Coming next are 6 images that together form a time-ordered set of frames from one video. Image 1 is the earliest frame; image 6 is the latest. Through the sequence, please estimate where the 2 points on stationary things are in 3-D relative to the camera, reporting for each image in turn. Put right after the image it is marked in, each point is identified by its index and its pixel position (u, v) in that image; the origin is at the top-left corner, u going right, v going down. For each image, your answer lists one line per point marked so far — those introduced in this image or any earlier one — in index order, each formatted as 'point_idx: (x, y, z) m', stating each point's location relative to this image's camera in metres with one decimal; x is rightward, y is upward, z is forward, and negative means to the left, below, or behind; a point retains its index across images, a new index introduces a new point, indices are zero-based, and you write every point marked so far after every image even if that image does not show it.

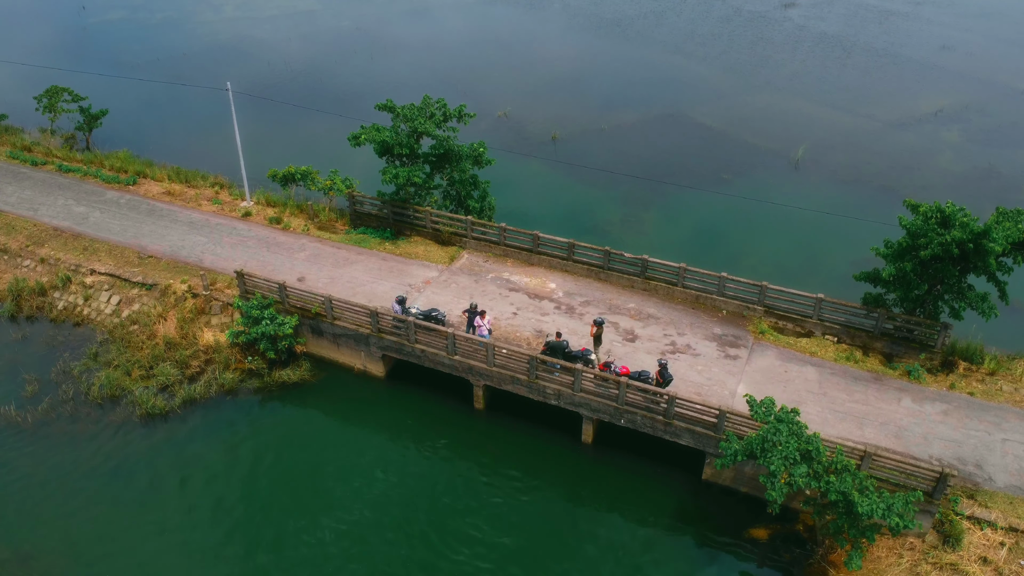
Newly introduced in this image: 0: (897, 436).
0: (+11.7, -4.6, +19.6) m
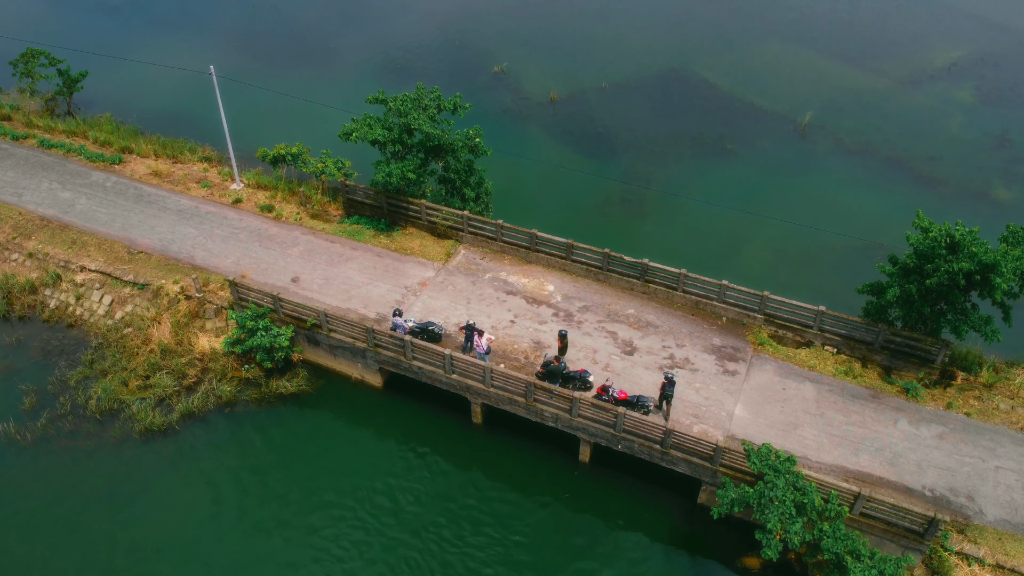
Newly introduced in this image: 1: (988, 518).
0: (+11.6, -5.5, +19.7) m
1: (+13.6, -6.6, +18.3) m
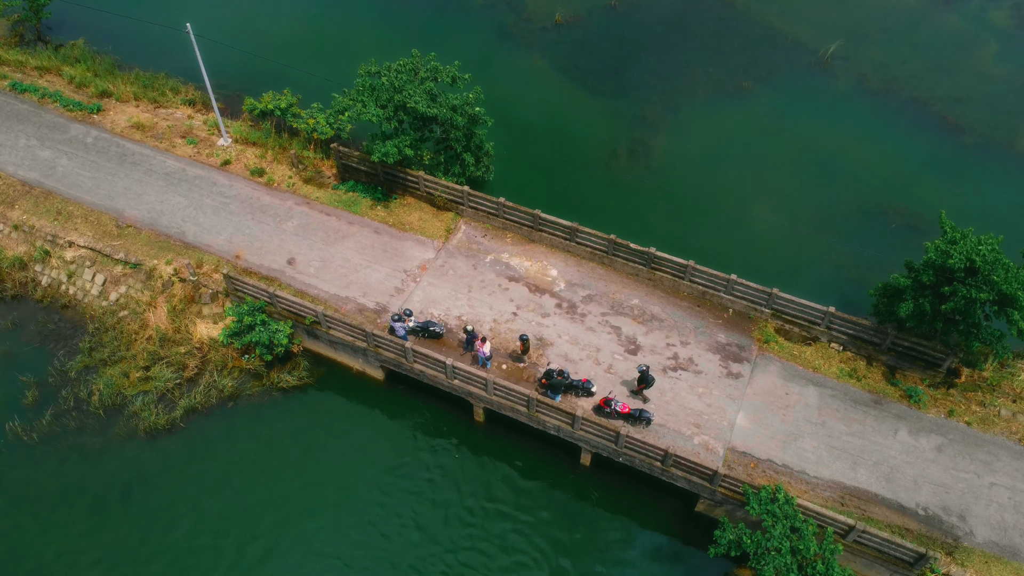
0: (+11.7, -6.0, +20.0) m
1: (+13.6, -7.4, +18.8) m
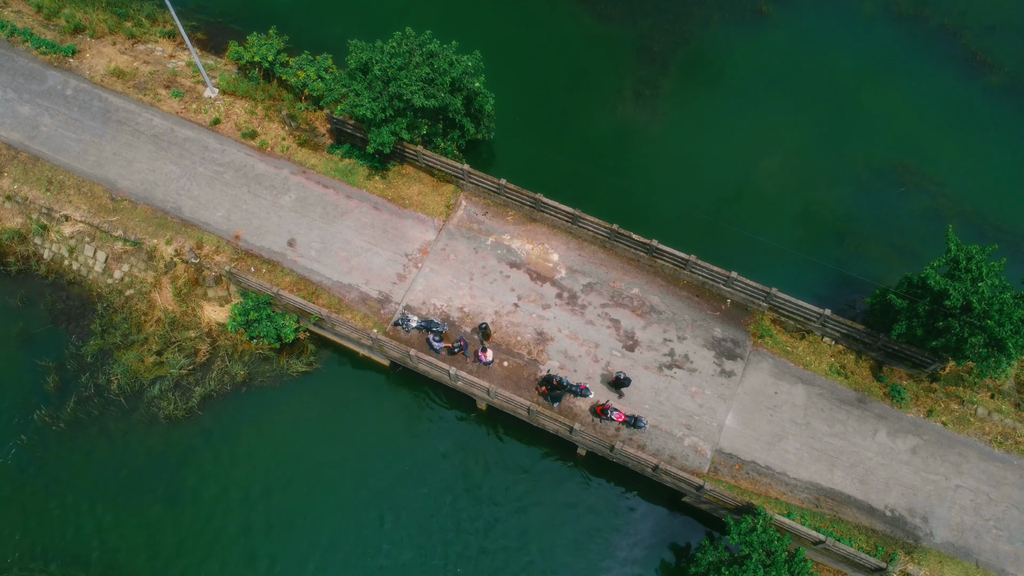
0: (+11.7, -6.5, +21.6) m
1: (+13.7, -8.1, +20.7) m
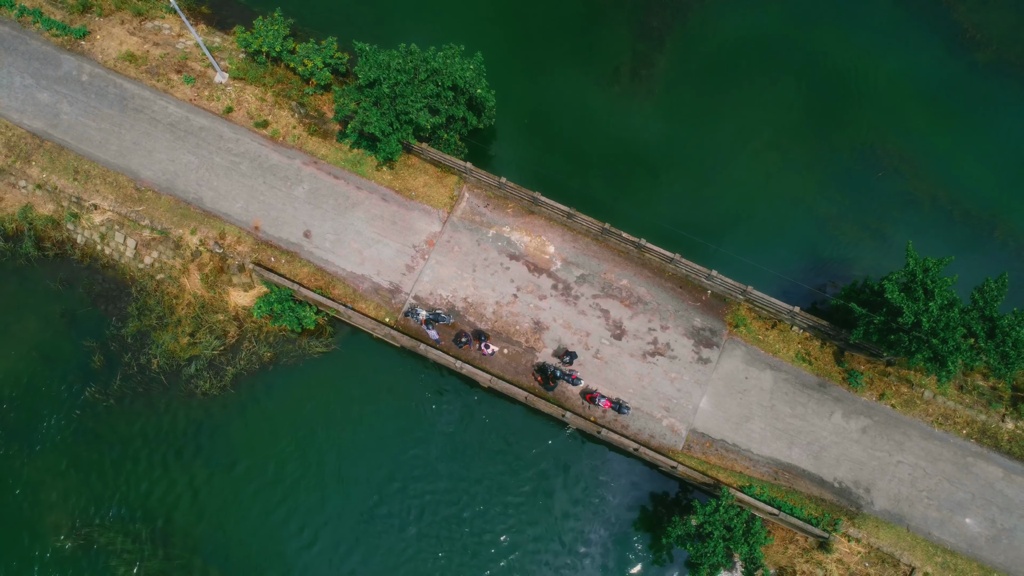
0: (+11.7, -6.5, +24.8) m
1: (+13.6, -8.3, +24.1) m
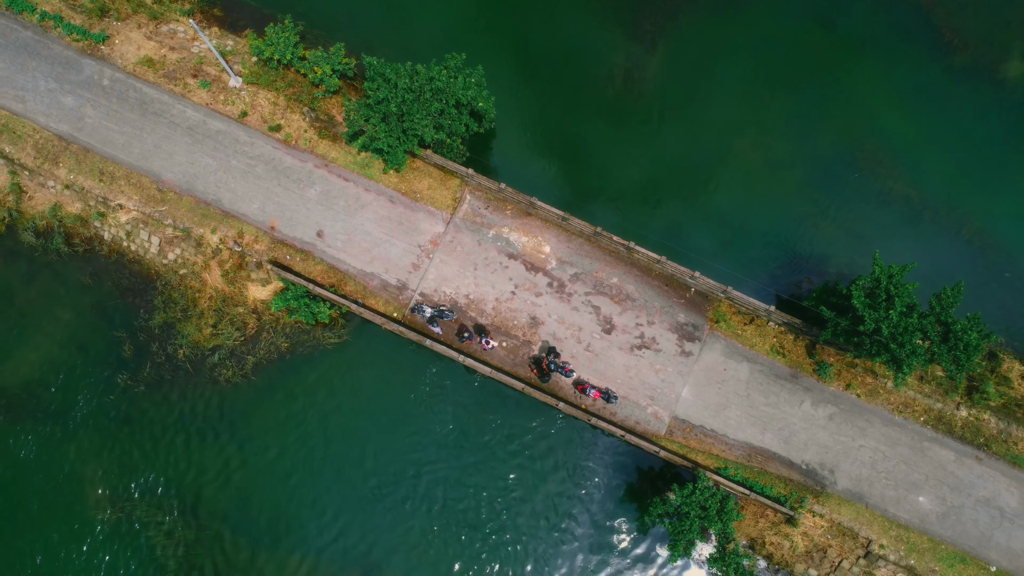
0: (+11.6, -6.5, +27.3) m
1: (+13.5, -8.3, +26.7) m
